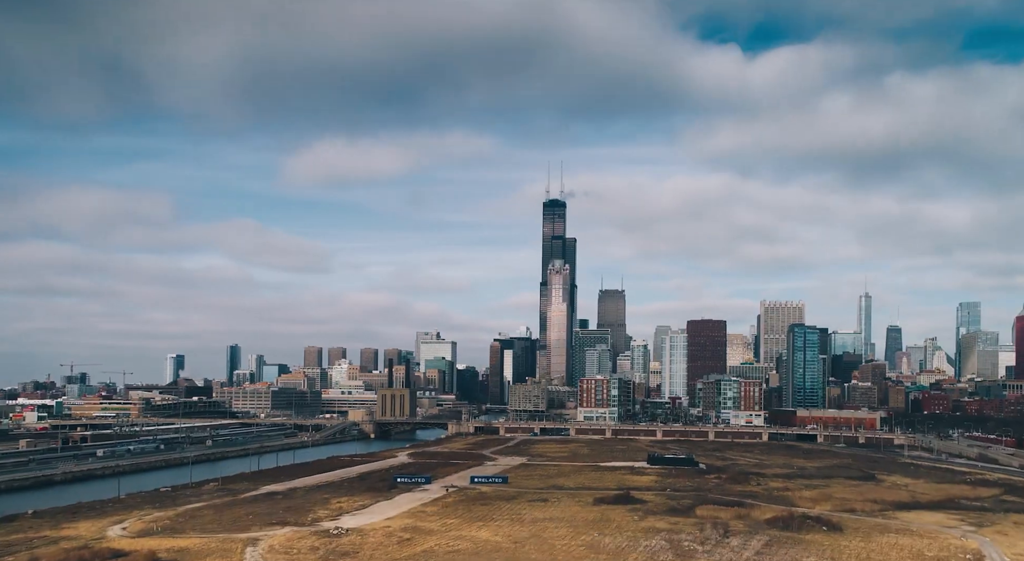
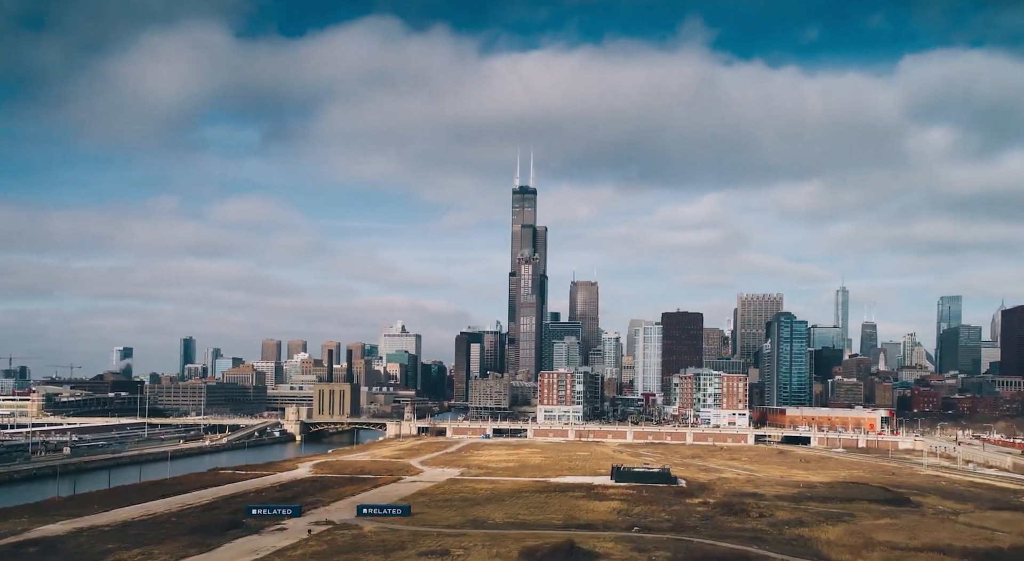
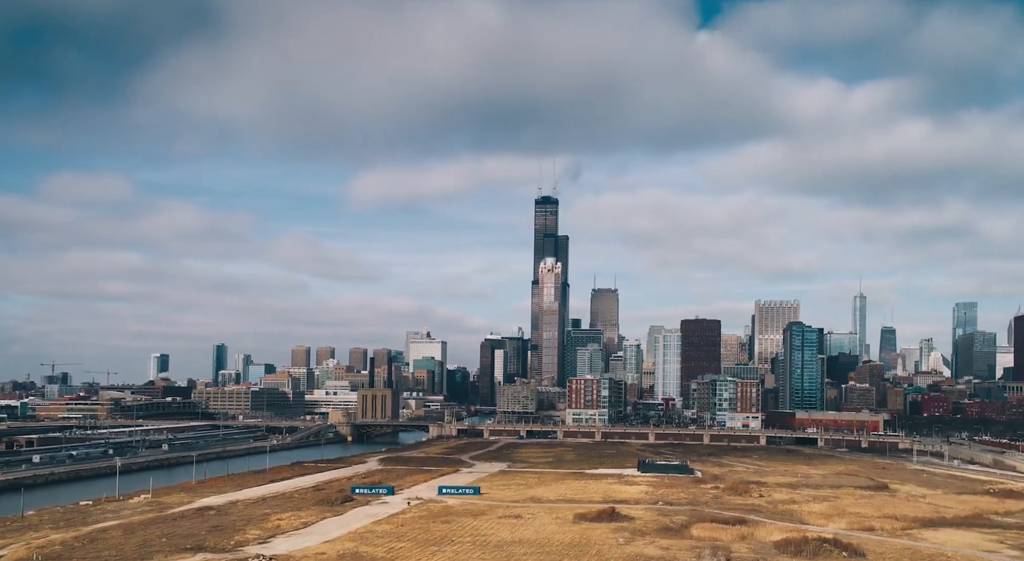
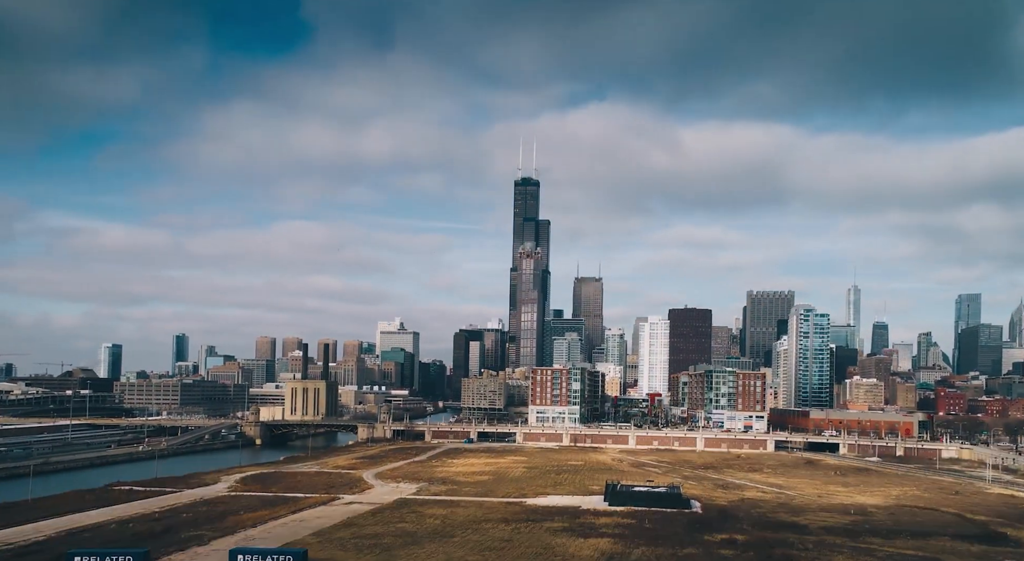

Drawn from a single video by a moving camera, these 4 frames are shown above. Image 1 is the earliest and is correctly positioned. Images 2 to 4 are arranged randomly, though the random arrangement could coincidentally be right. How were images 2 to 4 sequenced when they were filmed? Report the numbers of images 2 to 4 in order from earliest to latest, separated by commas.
3, 2, 4
